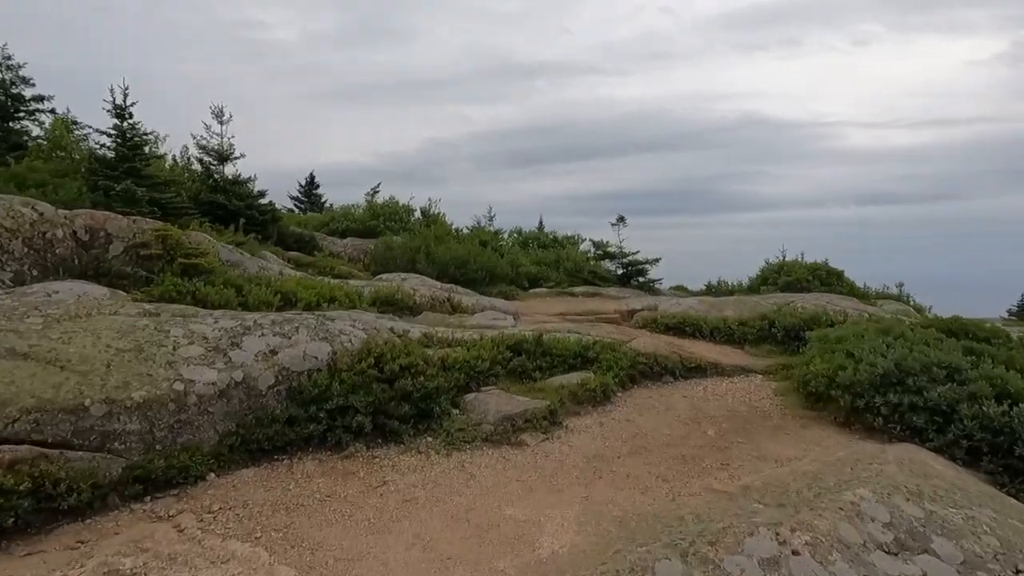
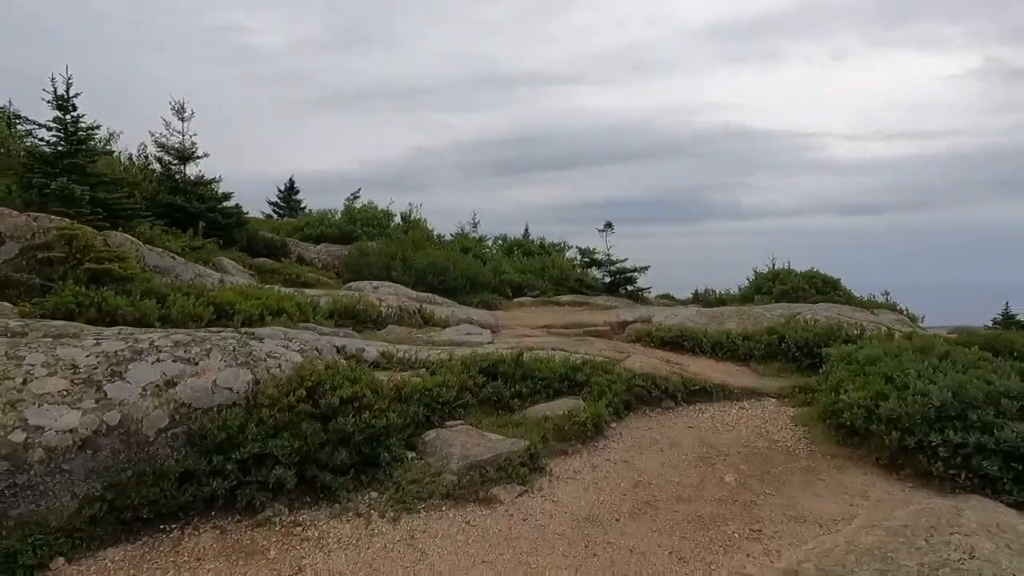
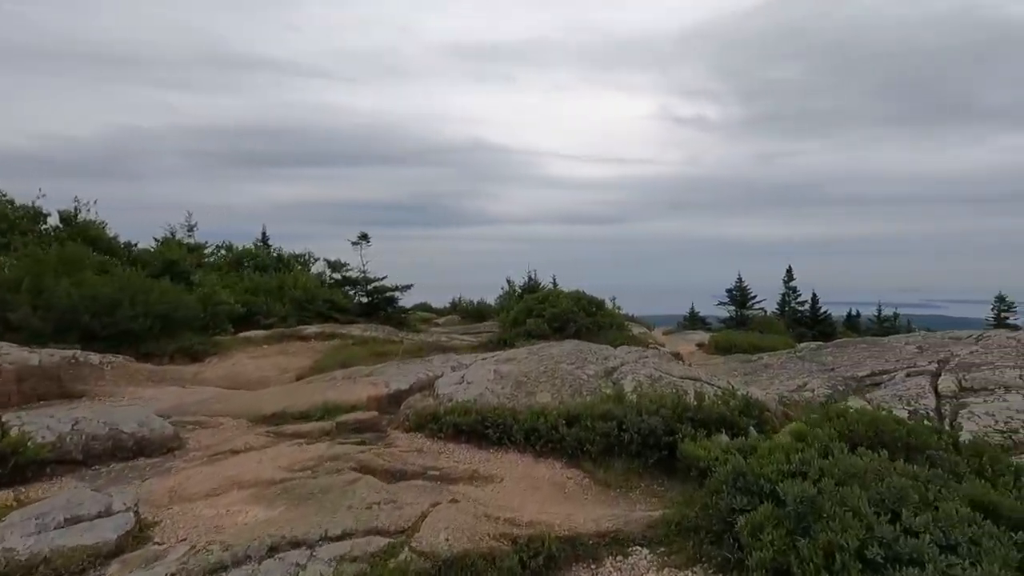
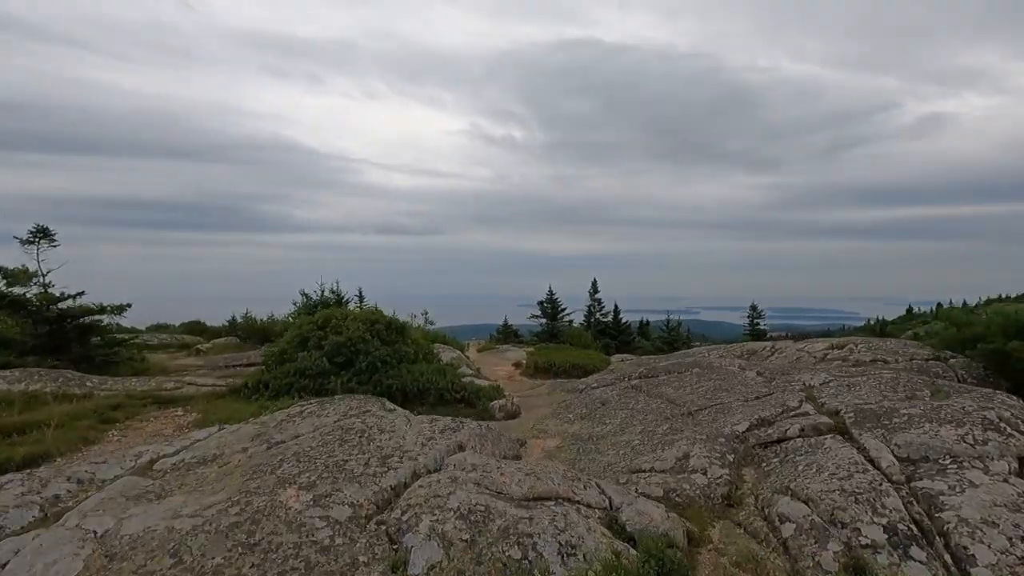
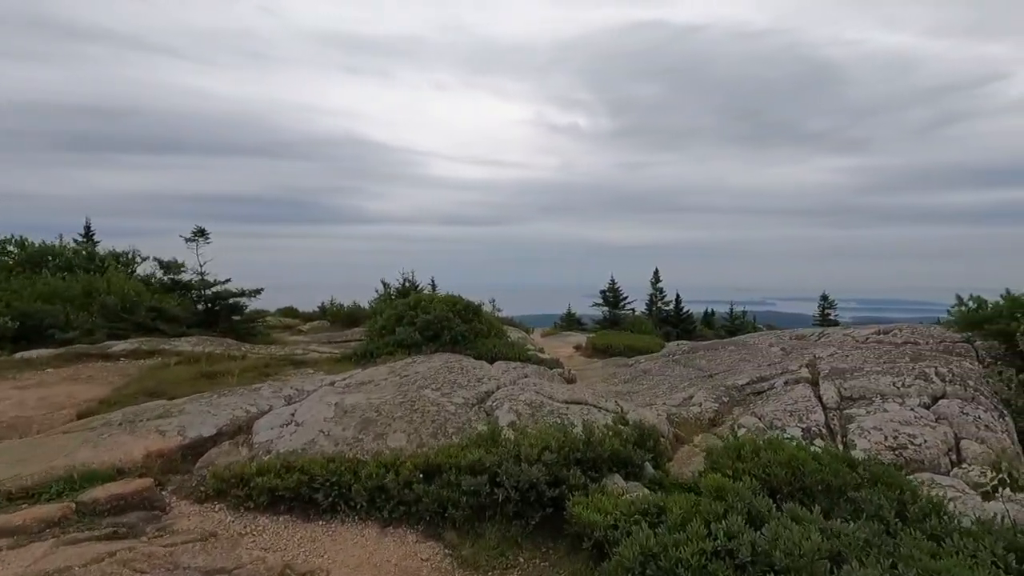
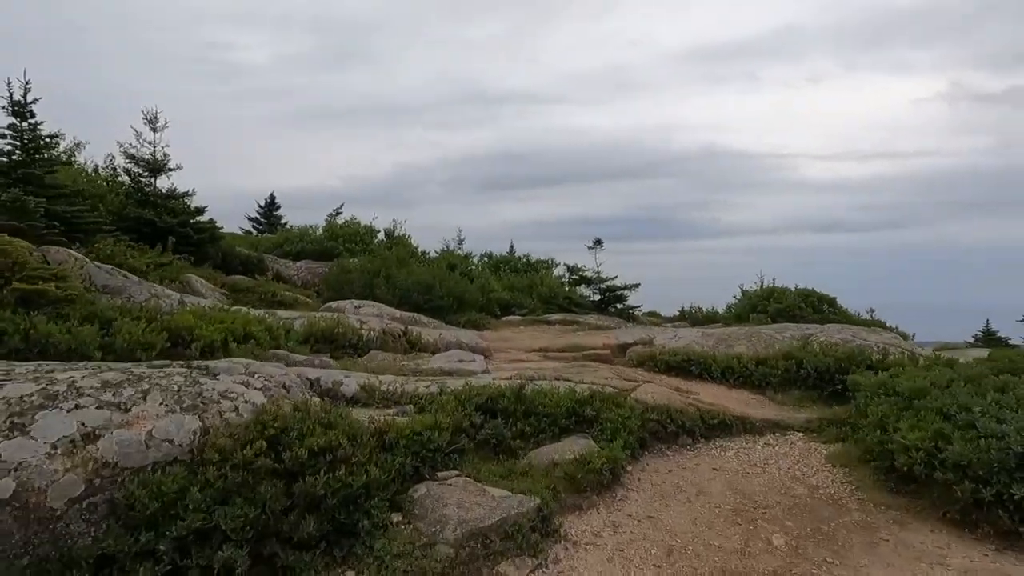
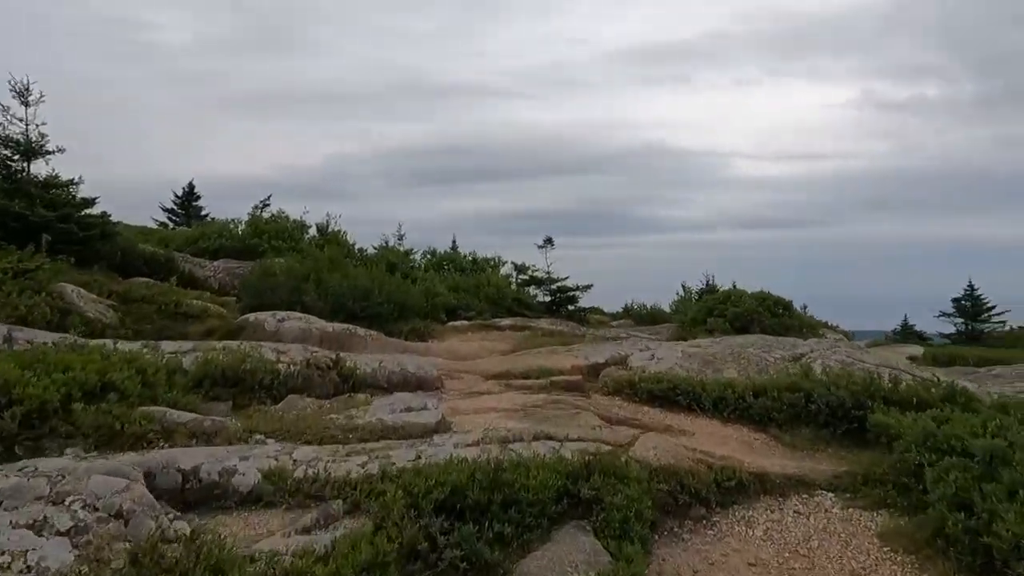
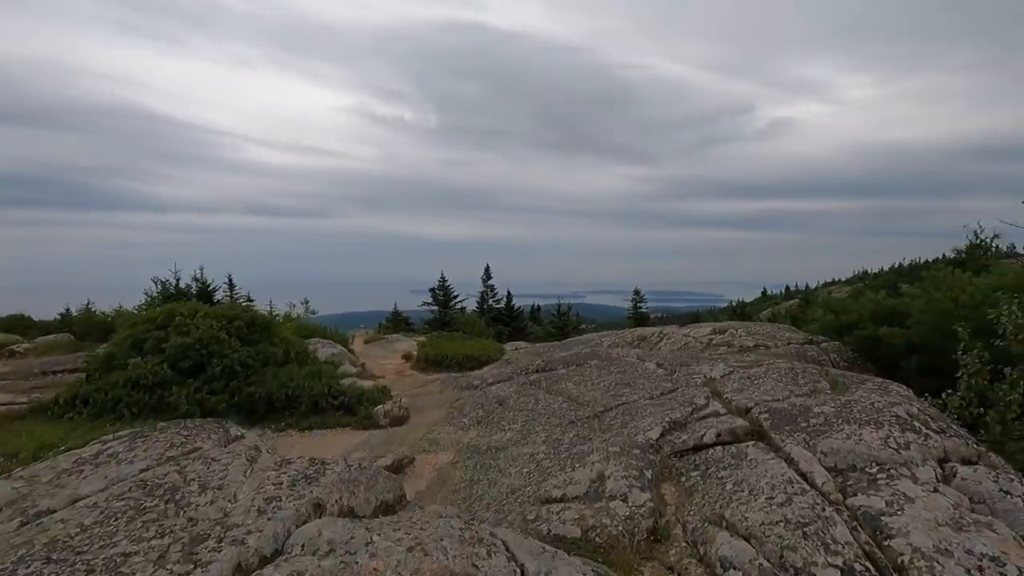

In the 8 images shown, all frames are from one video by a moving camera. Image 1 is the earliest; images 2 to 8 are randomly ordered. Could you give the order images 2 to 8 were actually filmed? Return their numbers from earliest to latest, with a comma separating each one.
2, 6, 7, 3, 5, 4, 8
